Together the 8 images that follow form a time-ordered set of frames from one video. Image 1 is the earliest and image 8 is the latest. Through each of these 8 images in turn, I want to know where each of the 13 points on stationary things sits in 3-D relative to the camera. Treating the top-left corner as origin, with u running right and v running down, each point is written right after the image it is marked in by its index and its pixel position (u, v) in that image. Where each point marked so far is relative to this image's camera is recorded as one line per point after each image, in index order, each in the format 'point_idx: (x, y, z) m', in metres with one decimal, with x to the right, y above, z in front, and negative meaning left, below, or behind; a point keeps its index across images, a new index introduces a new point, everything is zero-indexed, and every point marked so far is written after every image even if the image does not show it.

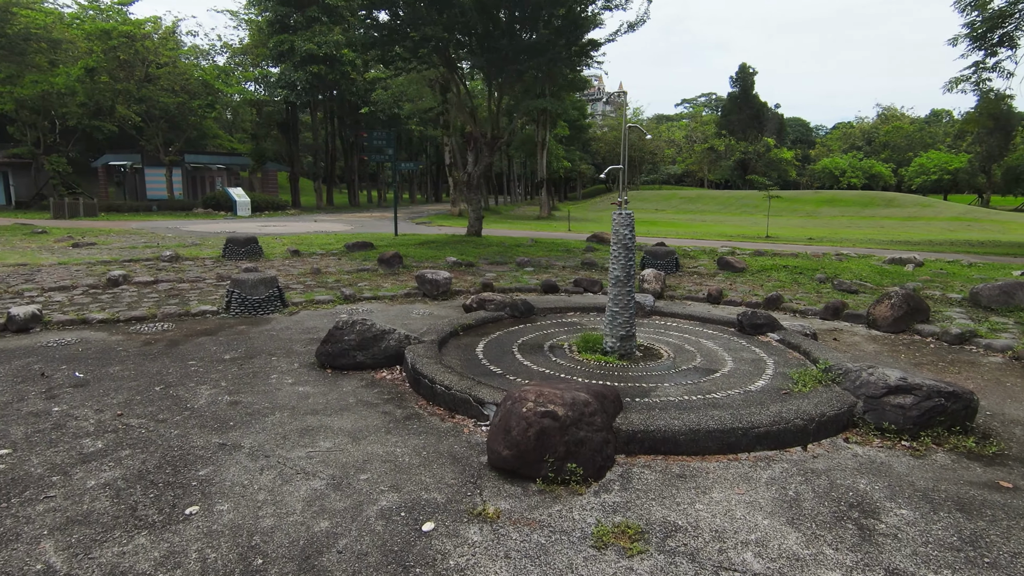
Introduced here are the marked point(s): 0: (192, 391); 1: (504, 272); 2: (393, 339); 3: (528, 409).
0: (-2.7, -0.9, +4.9) m
1: (-0.2, +0.3, +11.6) m
2: (-1.2, -0.5, +5.6) m
3: (+0.1, -0.7, +3.5) m
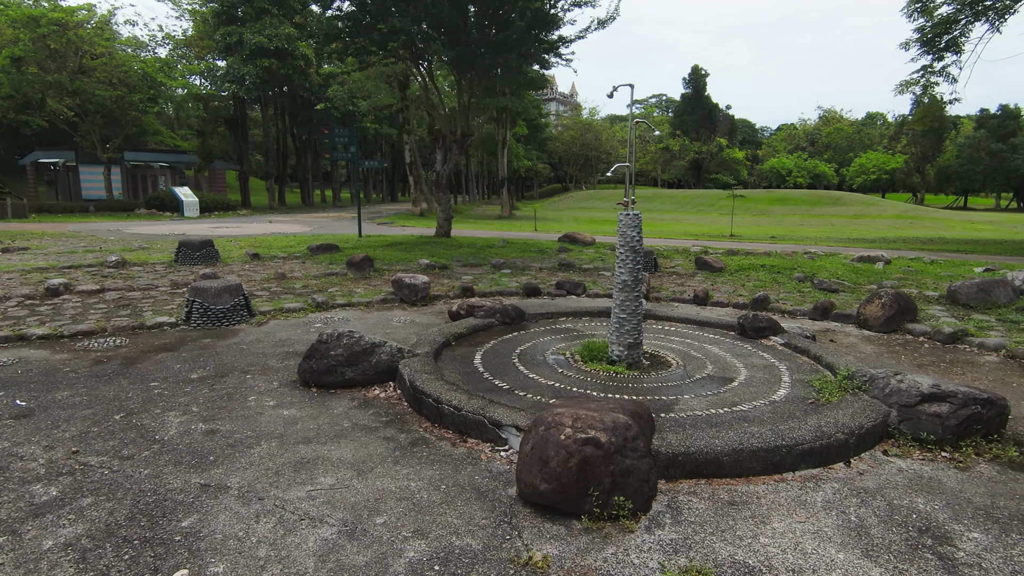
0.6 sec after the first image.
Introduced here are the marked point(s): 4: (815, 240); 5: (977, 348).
0: (-2.6, -1.0, +4.3) m
1: (-0.6, +0.3, +11.1) m
2: (-1.1, -0.6, +5.2) m
3: (+0.3, -0.8, +3.1) m
4: (+10.2, +1.6, +19.4) m
5: (+5.3, -0.7, +6.5) m
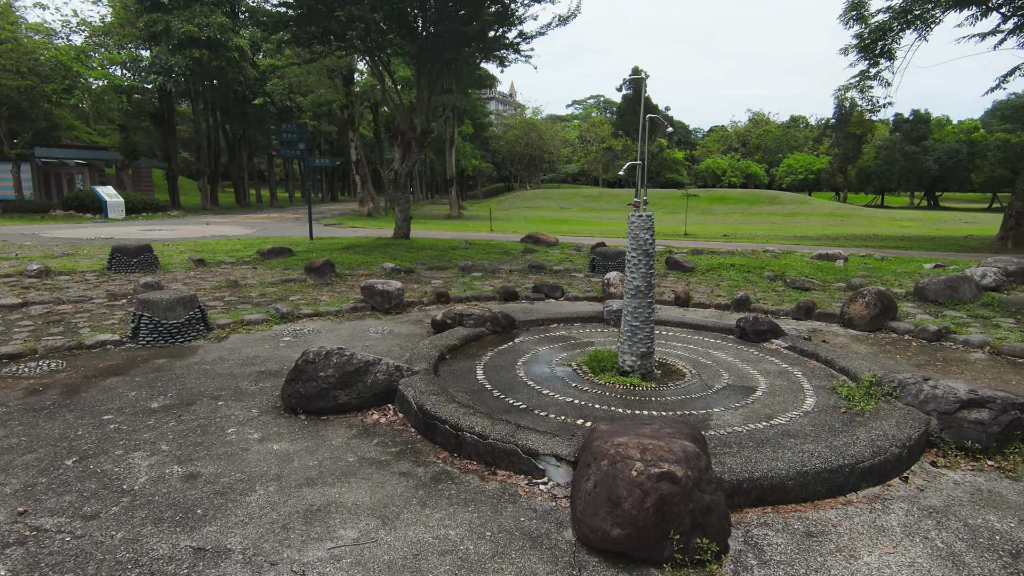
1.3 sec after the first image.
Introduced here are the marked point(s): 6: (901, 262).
0: (-2.4, -1.1, +3.6) m
1: (-1.1, +0.2, +10.6) m
2: (-1.0, -0.7, +4.6) m
3: (+0.6, -0.9, +2.7) m
4: (+8.7, +1.7, +19.9) m
5: (+5.2, -0.6, +6.7) m
6: (+8.3, +0.6, +12.4) m
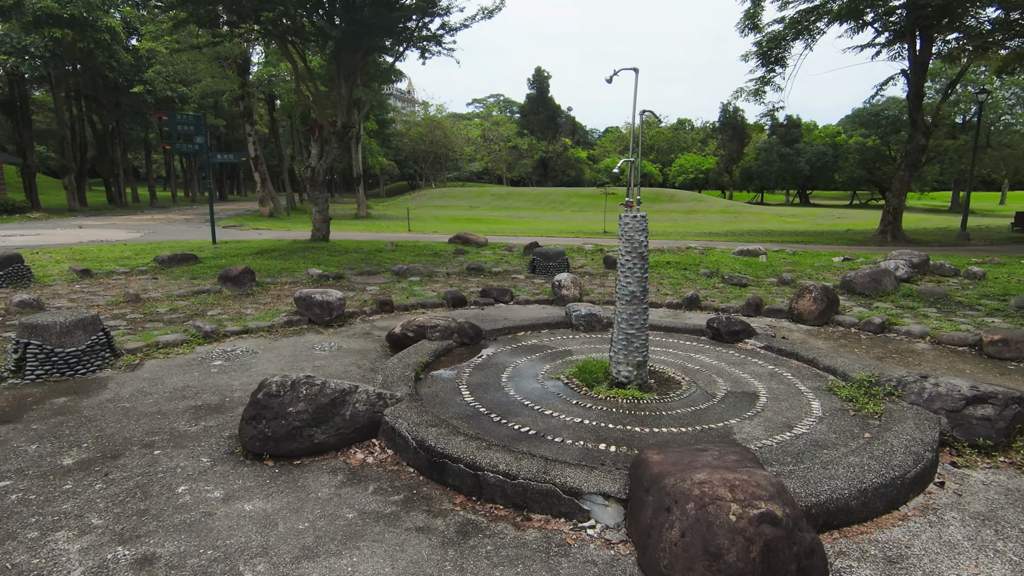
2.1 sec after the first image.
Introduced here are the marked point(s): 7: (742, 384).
0: (-2.2, -1.2, +2.7) m
1: (-2.2, +0.1, +9.8) m
2: (-1.0, -0.8, +4.0) m
3: (+0.9, -0.9, +2.3) m
4: (+6.0, +1.9, +20.7) m
5: (+4.8, -0.6, +7.0) m
6: (+6.9, +0.7, +13.2) m
7: (+1.9, -0.8, +4.8) m
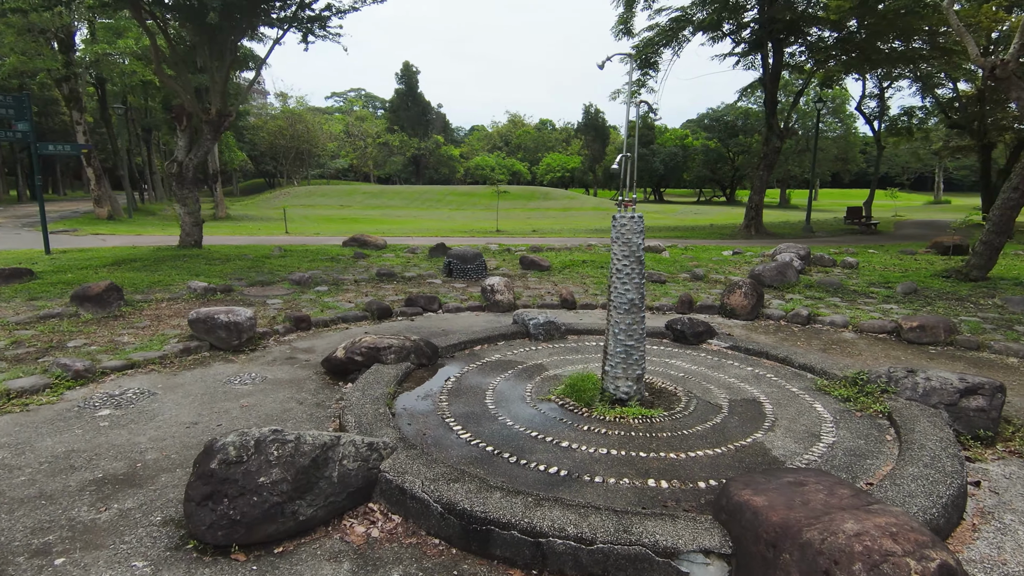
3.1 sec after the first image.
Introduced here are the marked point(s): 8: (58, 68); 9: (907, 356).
0: (-1.8, -1.4, +1.7) m
1: (-3.3, -0.1, +8.6) m
2: (-0.9, -0.9, +3.1) m
3: (+1.4, -1.0, +2.0) m
4: (+2.1, +2.0, +21.0) m
5: (+4.1, -0.5, +7.4) m
6: (+4.7, +0.9, +13.9) m
7: (+1.8, -0.8, +4.6) m
8: (-15.4, +7.5, +19.6) m
9: (+4.3, -0.7, +6.2) m
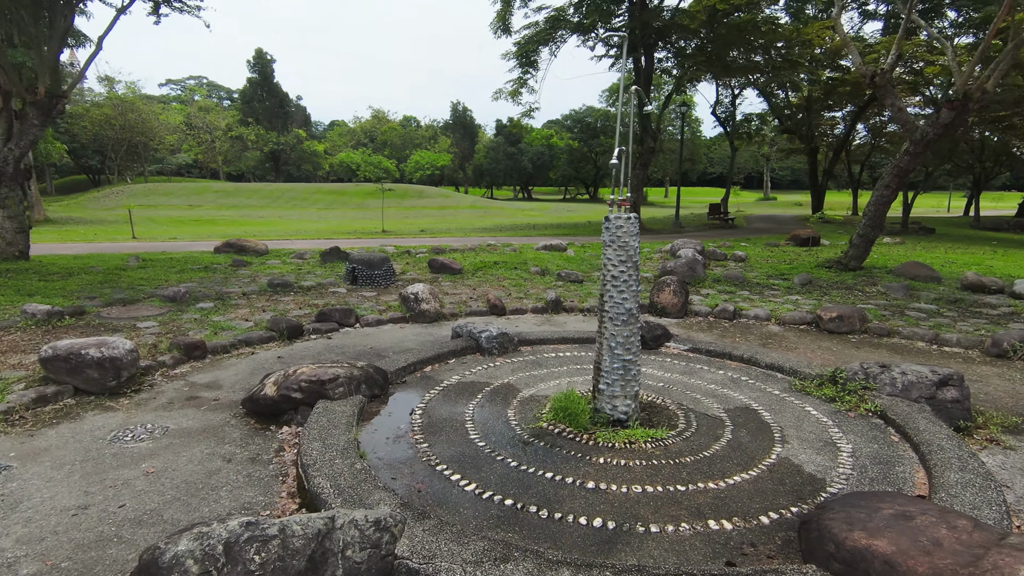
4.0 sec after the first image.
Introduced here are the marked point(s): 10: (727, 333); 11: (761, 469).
0: (-1.2, -1.6, +0.7) m
1: (-4.3, -0.3, +7.1) m
2: (-0.6, -1.0, +2.3) m
3: (+1.8, -1.0, +1.7) m
4: (-1.9, +2.0, +20.4) m
5: (+3.2, -0.4, +7.6) m
6: (+2.3, +1.0, +14.1) m
7: (+1.6, -0.8, +4.4) m
8: (-18.8, +6.8, +15.0) m
9: (+3.7, -0.6, +6.5) m
10: (+2.6, -0.5, +7.0) m
11: (+1.4, -1.0, +3.3) m
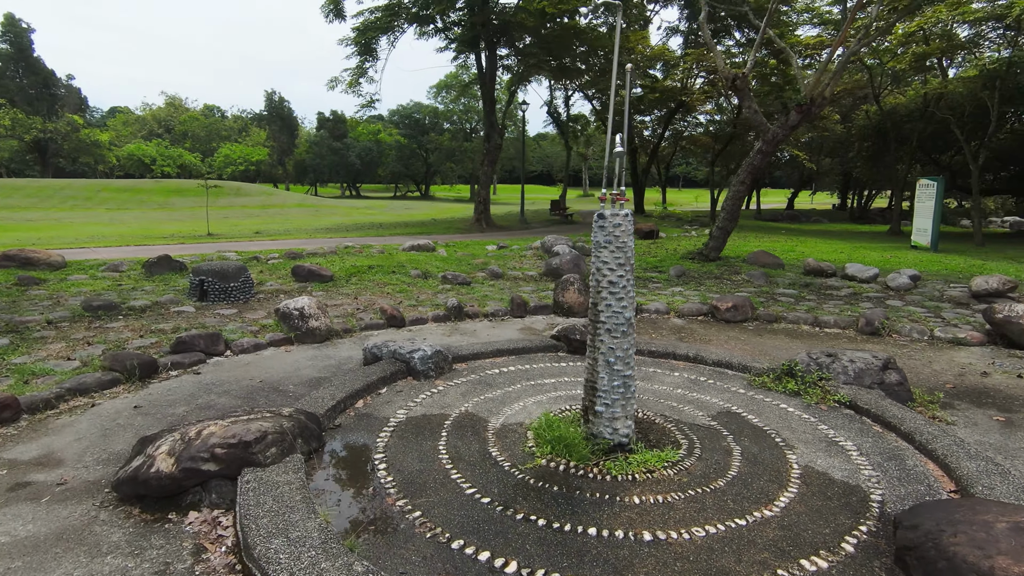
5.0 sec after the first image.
0: (-0.2, -1.7, -0.1) m
1: (-5.1, -0.6, +5.0) m
2: (-0.2, -1.1, +1.5) m
3: (+2.3, -1.0, +1.7) m
4: (-6.8, +1.8, +18.4) m
5: (+1.9, -0.3, +7.7) m
6: (-0.9, +1.0, +13.6) m
7: (+1.4, -0.8, +4.2) m
8: (-21.7, +5.7, +8.3) m
9: (+2.7, -0.5, +6.8) m
10: (+1.5, -0.5, +6.9) m
11: (+1.5, -1.0, +3.1) m
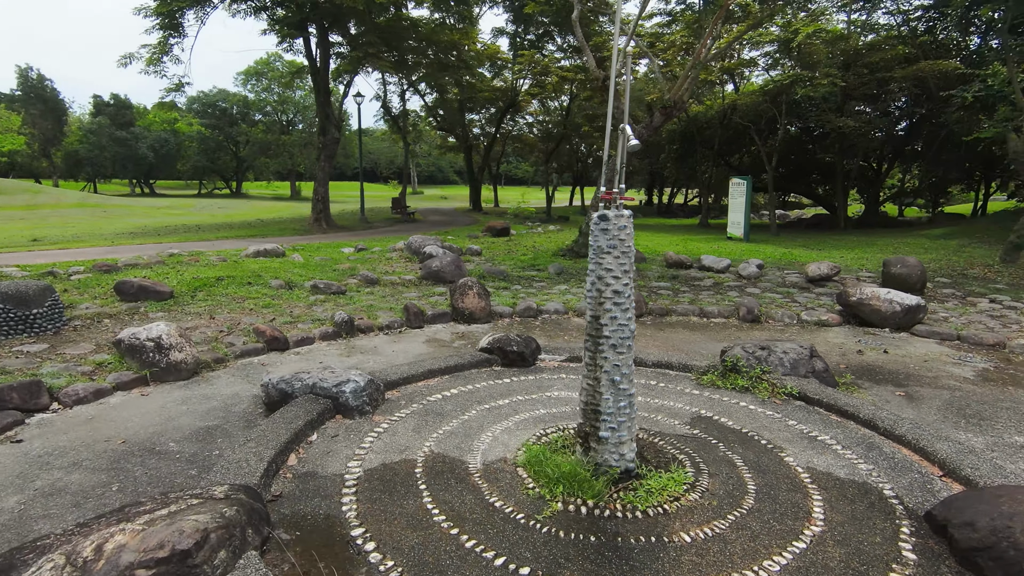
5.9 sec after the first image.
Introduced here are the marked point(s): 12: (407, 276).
0: (+0.9, -1.8, -0.6) m
1: (-5.3, -1.0, +2.9) m
2: (+0.4, -1.2, +1.0) m
3: (+2.8, -0.9, +1.9) m
4: (-11.0, +1.3, +15.2) m
5: (+0.6, -0.3, +7.6) m
6: (-3.9, +0.8, +12.3) m
7: (+1.1, -0.9, +4.0) m
8: (-22.4, +4.5, +1.1) m
9: (+1.6, -0.5, +6.9) m
10: (+0.4, -0.5, +6.7) m
11: (+1.5, -1.1, +3.0) m
12: (-1.7, +0.2, +9.5) m
